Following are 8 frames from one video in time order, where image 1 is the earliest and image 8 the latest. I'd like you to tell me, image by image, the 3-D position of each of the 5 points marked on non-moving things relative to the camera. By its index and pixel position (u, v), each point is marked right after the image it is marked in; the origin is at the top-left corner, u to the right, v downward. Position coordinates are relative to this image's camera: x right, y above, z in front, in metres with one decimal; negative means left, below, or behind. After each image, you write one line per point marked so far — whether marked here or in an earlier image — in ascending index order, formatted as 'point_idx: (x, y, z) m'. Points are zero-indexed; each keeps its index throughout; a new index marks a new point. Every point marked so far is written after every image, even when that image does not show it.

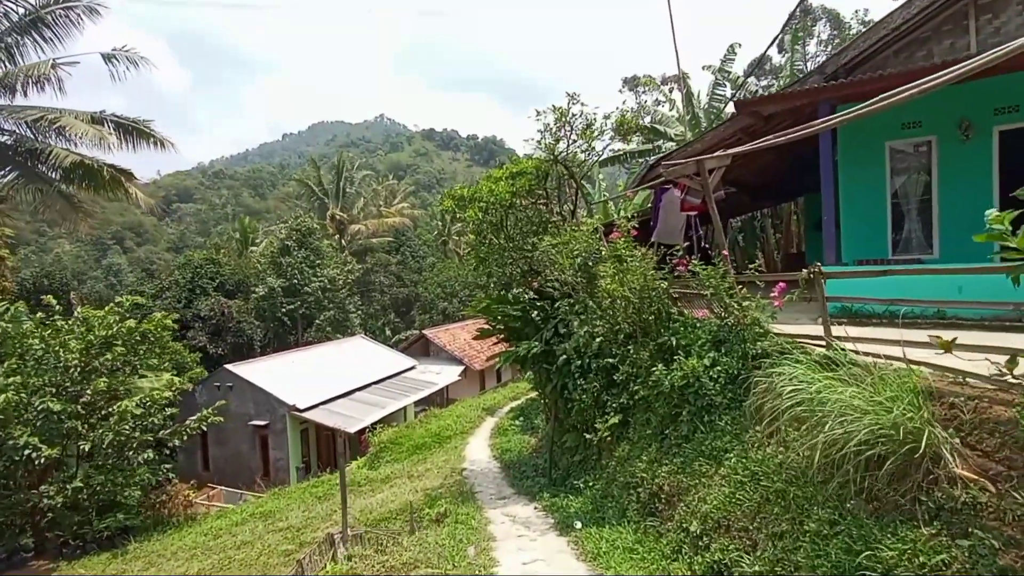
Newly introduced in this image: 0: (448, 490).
0: (-0.9, -2.4, +7.3) m
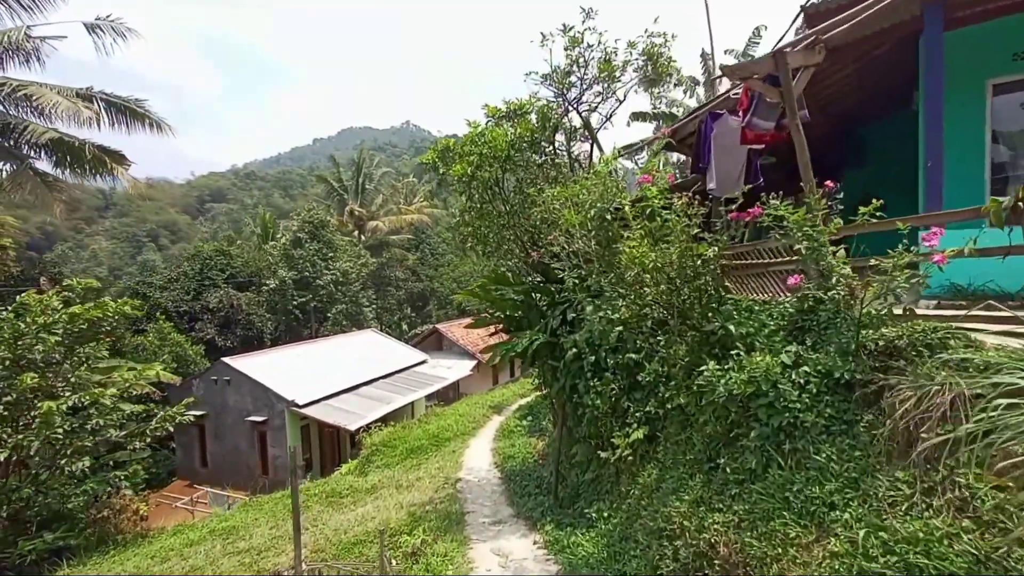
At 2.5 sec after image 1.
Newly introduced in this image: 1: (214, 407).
0: (-0.8, -2.2, +6.2) m
1: (-6.9, -2.8, +14.4) m
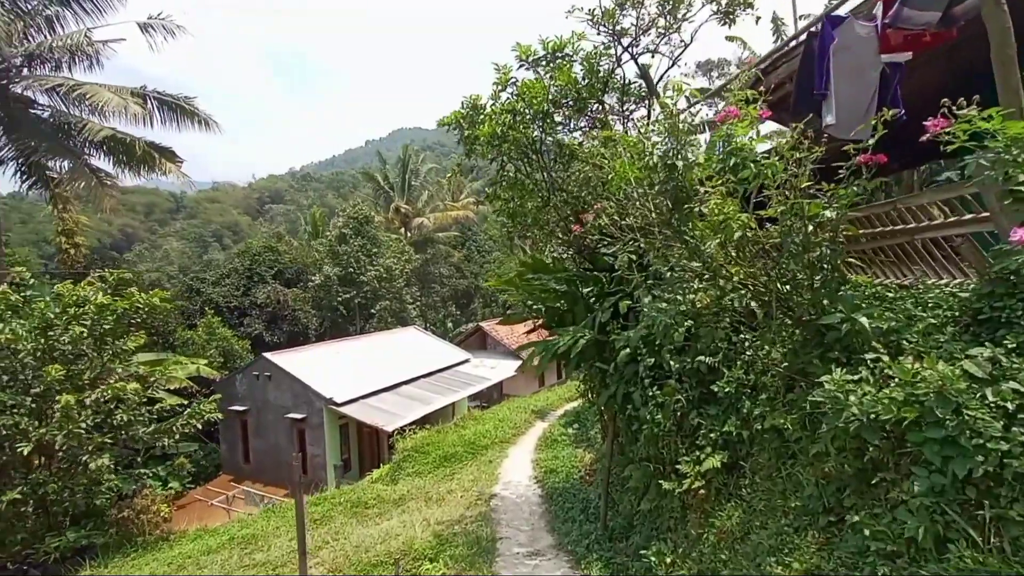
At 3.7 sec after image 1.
0: (-0.5, -2.1, +5.5) m
1: (-5.9, -2.6, +14.1) m
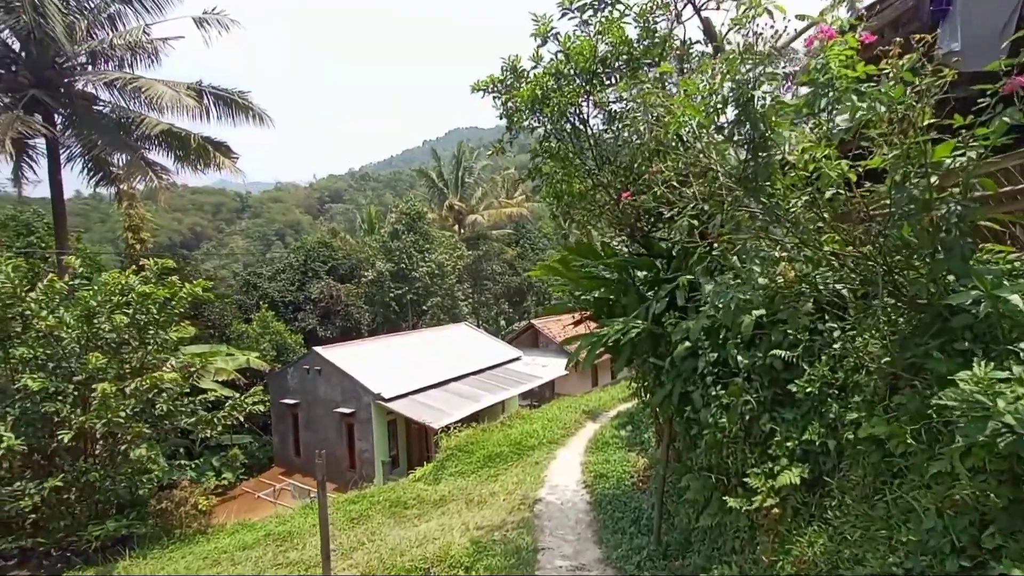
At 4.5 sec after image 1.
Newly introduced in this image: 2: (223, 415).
0: (-0.1, -2.0, +5.2) m
1: (-4.8, -2.5, +14.2) m
2: (-3.8, -1.6, +8.1) m
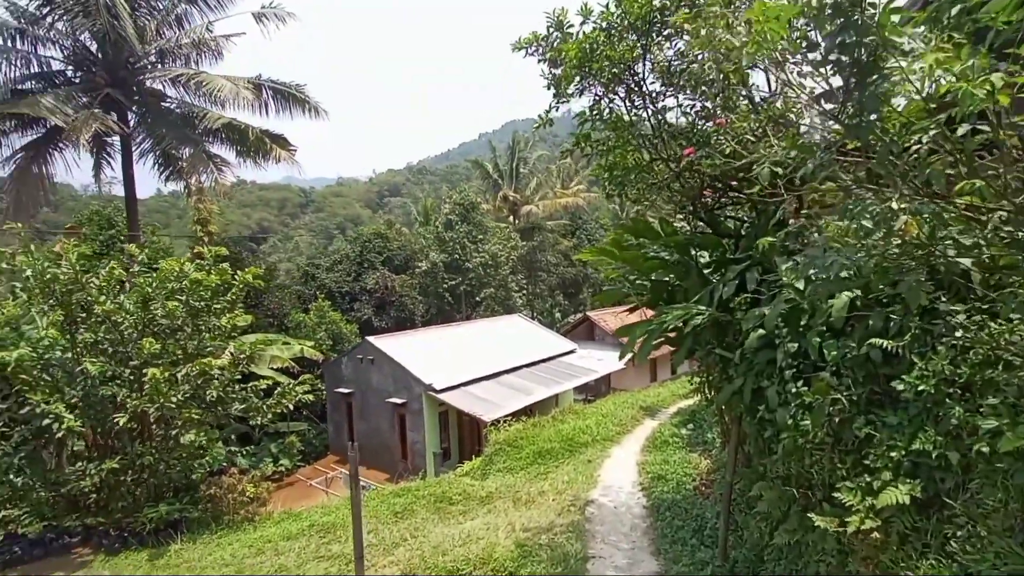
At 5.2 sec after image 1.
0: (+0.3, -1.9, +4.8) m
1: (-3.5, -2.3, +14.3) m
2: (-3.1, -1.5, +8.0) m
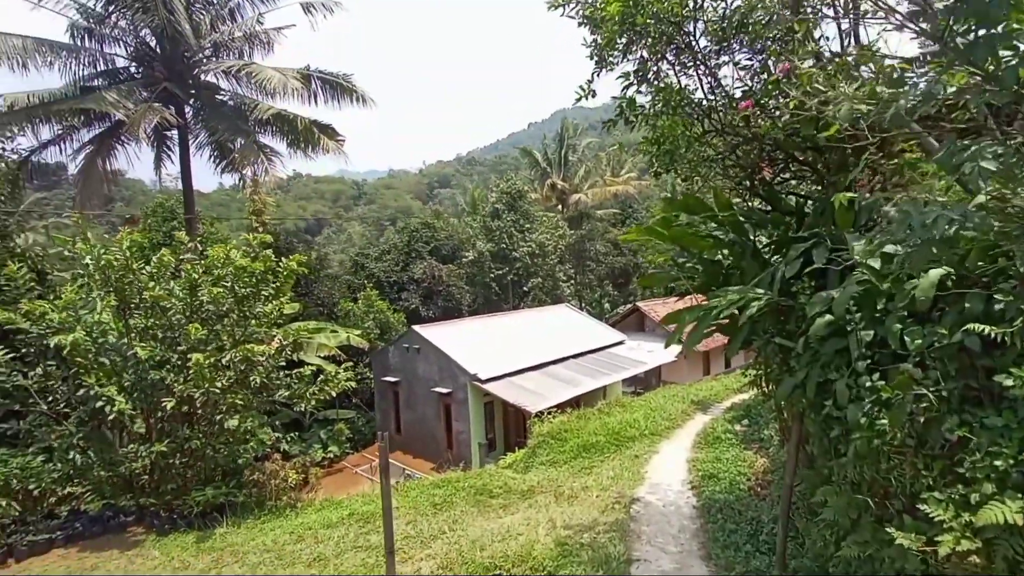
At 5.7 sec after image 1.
0: (+0.6, -1.8, +4.6) m
1: (-2.5, -2.0, +14.3) m
2: (-2.5, -1.3, +8.0) m
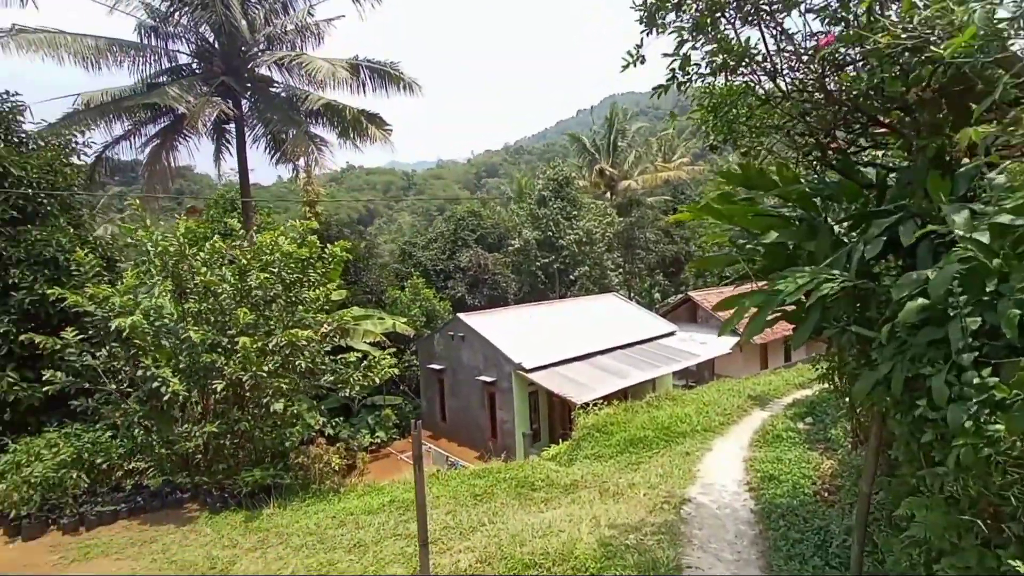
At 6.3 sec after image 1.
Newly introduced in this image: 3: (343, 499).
0: (+0.9, -1.7, +4.3) m
1: (-1.4, -1.7, +14.2) m
2: (-2.0, -1.1, +8.0) m
3: (-1.9, -2.3, +6.9) m
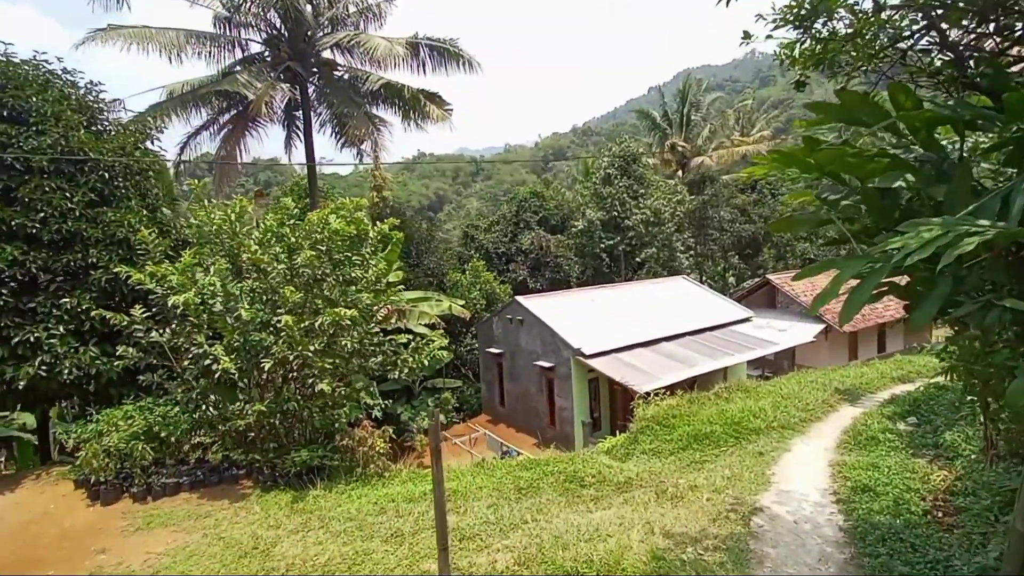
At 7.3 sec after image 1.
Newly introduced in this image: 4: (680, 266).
0: (+1.1, -1.5, +3.7) m
1: (-0.1, -1.3, +13.8) m
2: (-1.3, -0.9, +7.6) m
3: (-1.3, -2.1, +6.5) m
4: (+5.3, +0.7, +19.5) m
